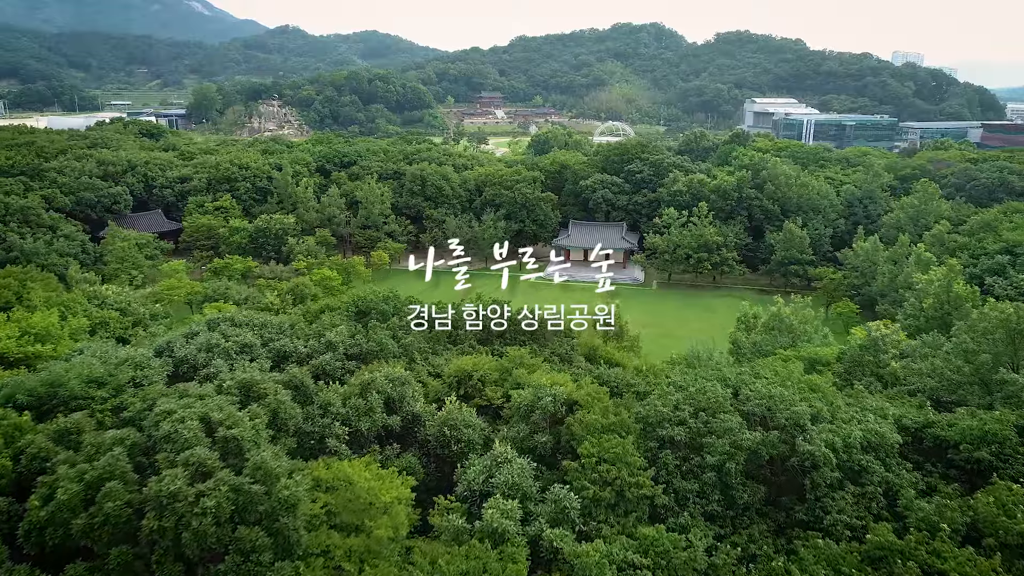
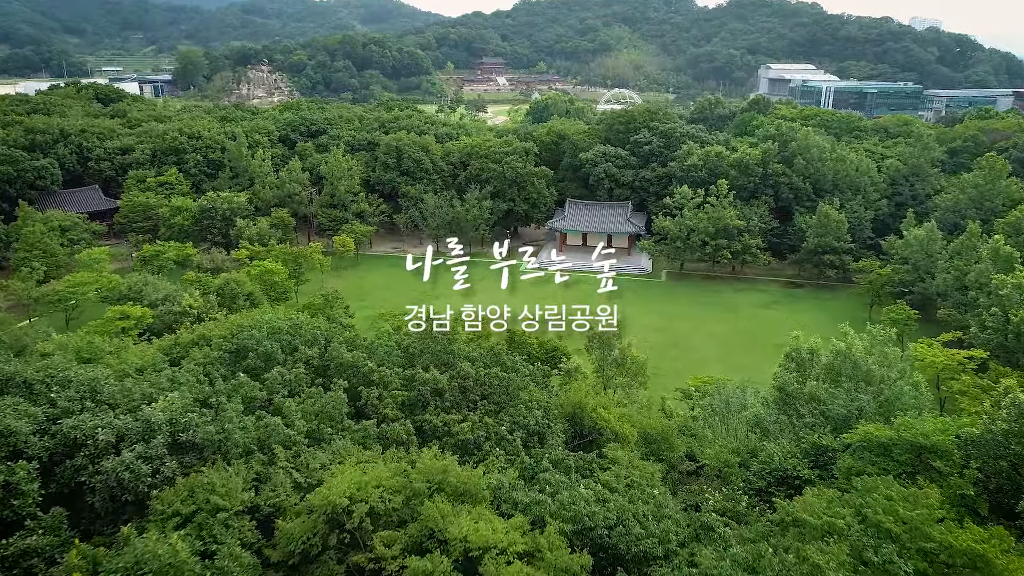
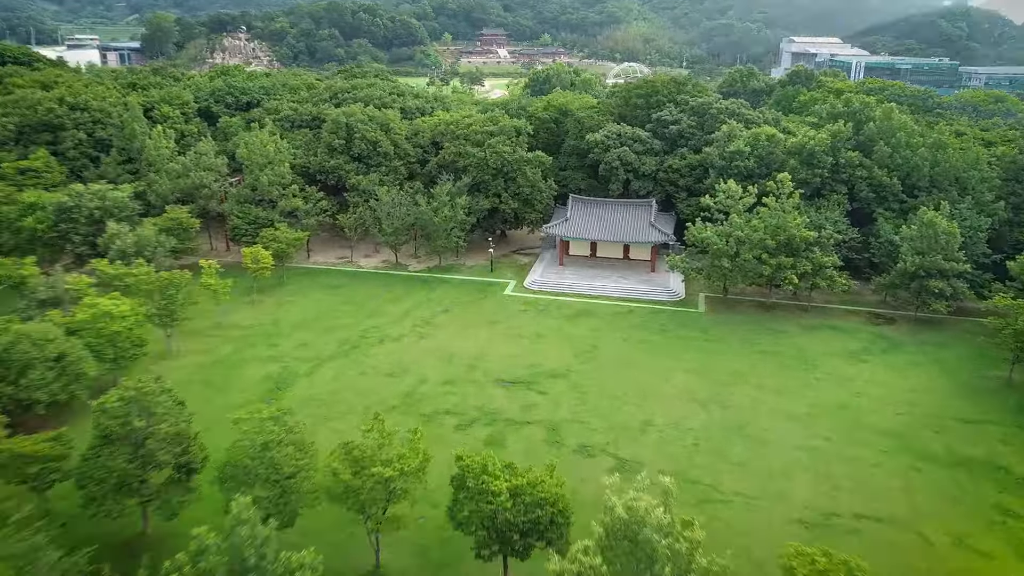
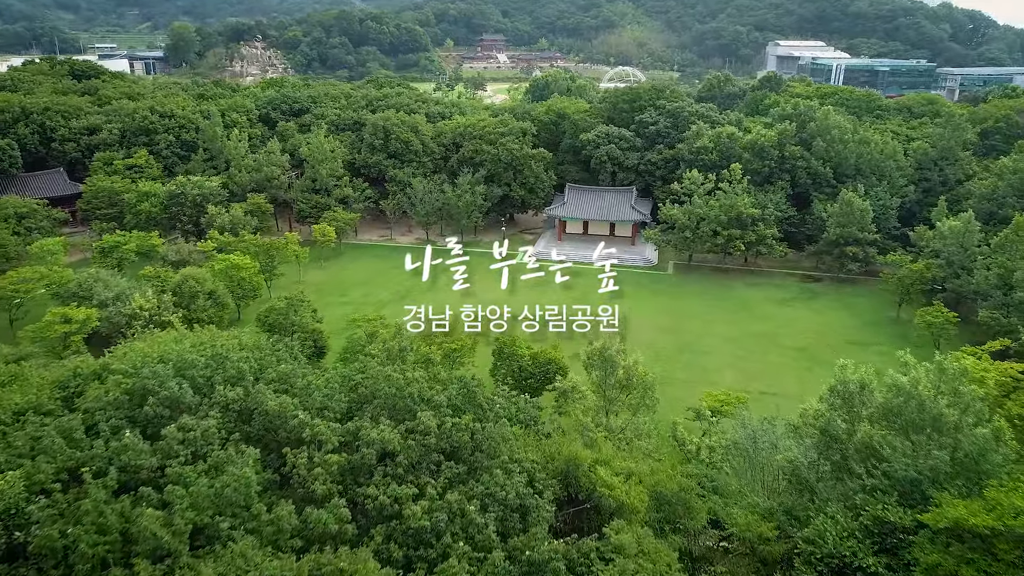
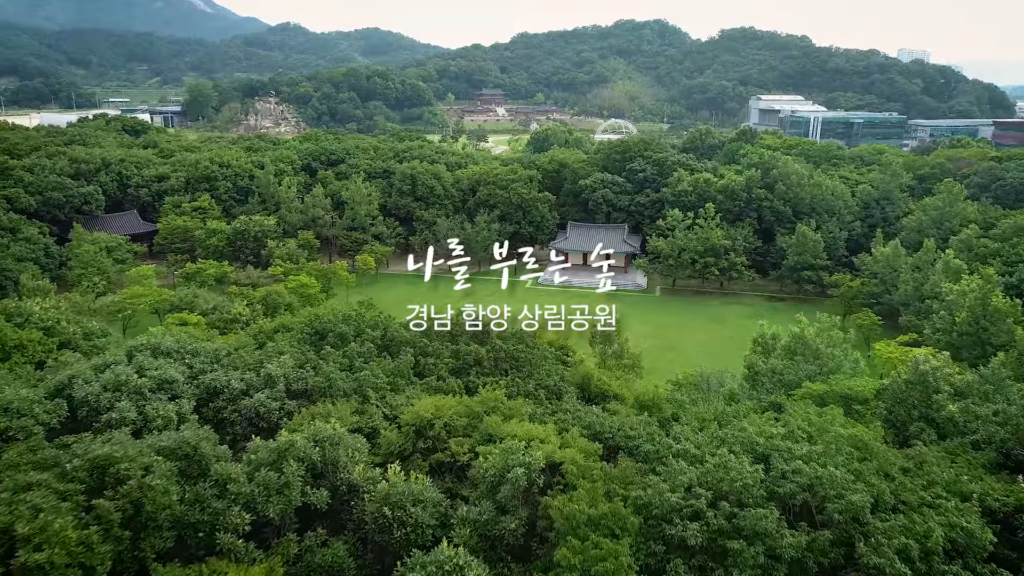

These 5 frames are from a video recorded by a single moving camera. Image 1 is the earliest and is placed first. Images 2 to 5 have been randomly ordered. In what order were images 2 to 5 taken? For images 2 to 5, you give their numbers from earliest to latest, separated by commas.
5, 2, 4, 3
